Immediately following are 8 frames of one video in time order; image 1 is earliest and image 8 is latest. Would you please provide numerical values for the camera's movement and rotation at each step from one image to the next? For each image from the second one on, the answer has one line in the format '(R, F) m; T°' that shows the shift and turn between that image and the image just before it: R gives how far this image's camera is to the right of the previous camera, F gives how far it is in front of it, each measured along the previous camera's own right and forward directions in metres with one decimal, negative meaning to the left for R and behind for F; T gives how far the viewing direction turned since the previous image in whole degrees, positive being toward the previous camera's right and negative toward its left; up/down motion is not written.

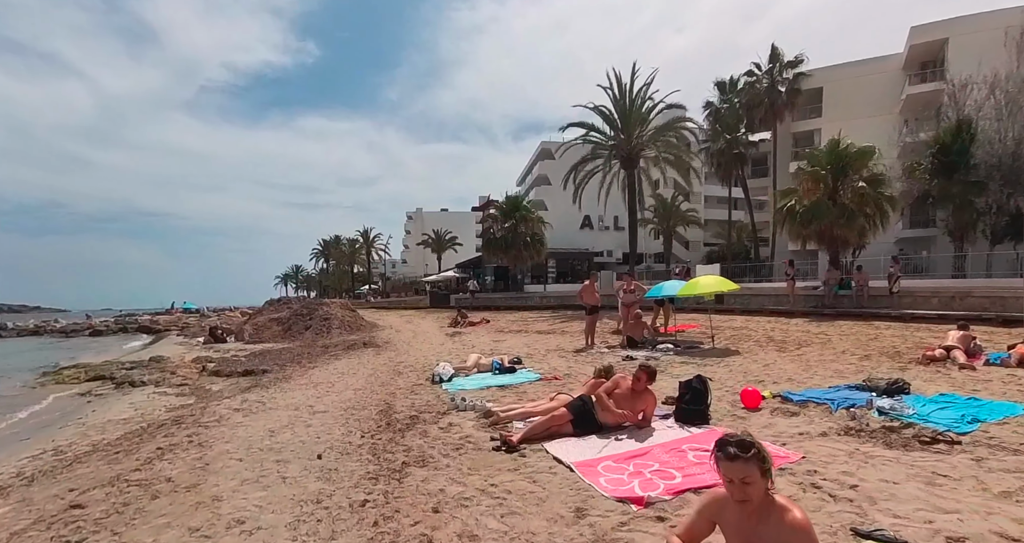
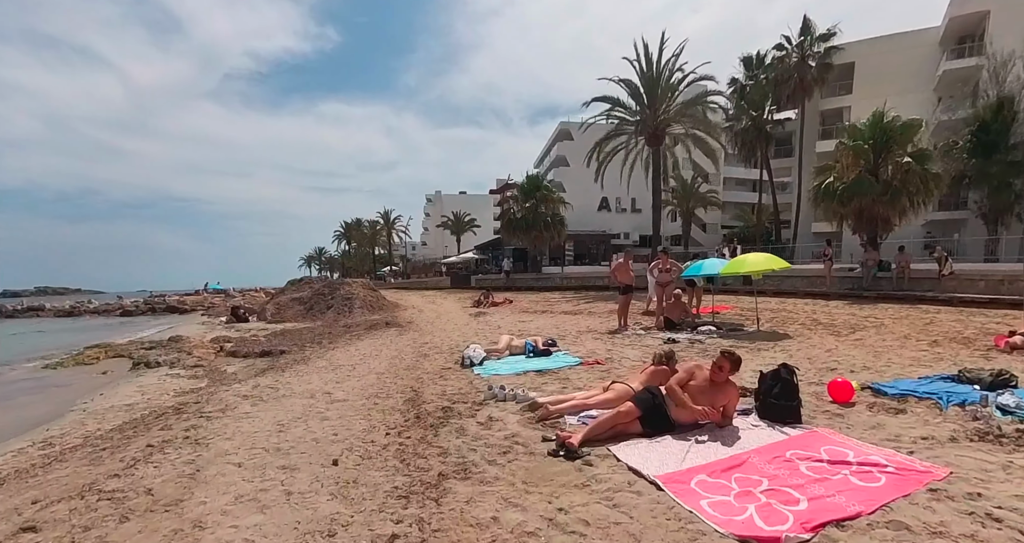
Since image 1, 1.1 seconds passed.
(-0.3, +0.8) m; -2°
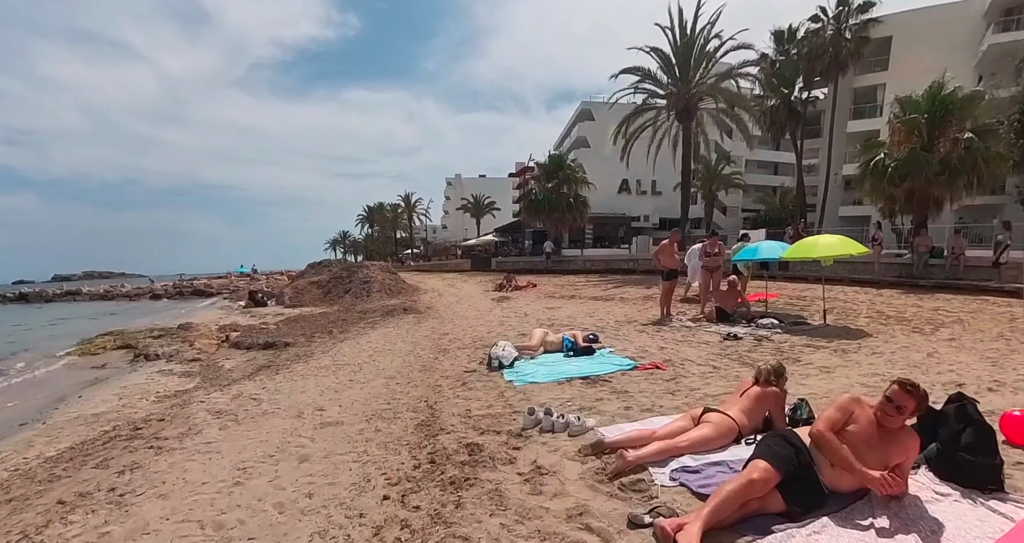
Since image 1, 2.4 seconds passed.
(-0.2, +1.3) m; -2°
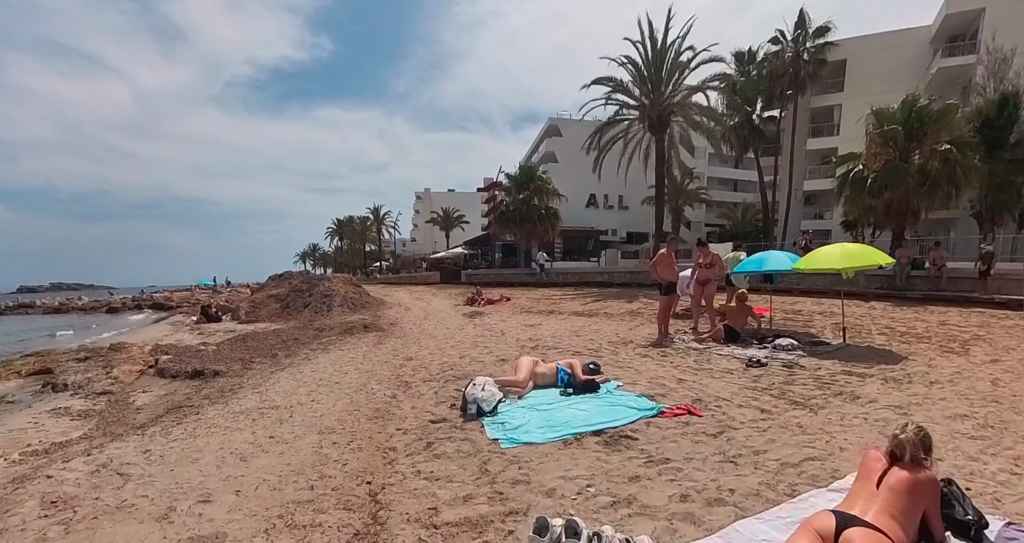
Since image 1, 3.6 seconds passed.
(-0.1, +1.5) m; +3°
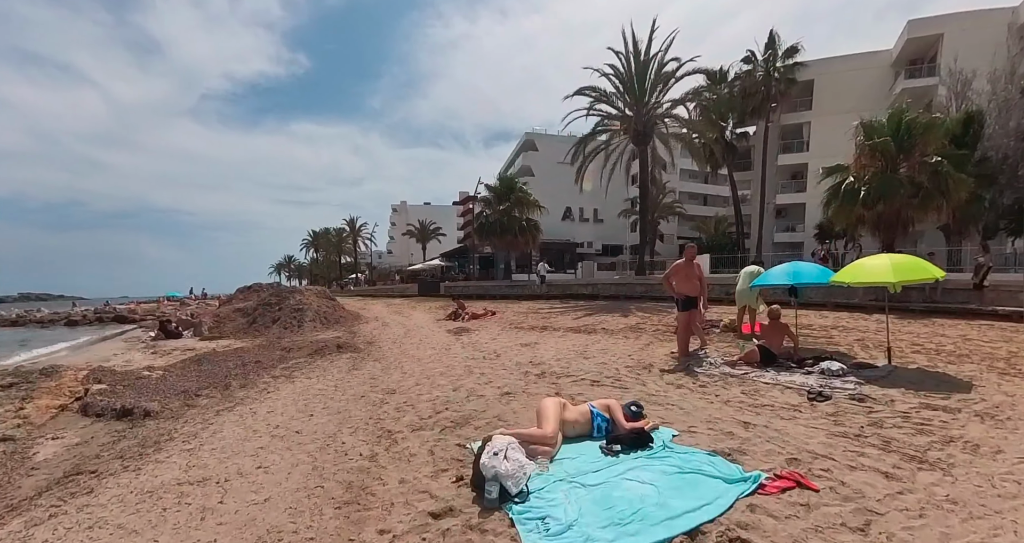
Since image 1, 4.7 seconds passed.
(-0.4, +1.3) m; +3°
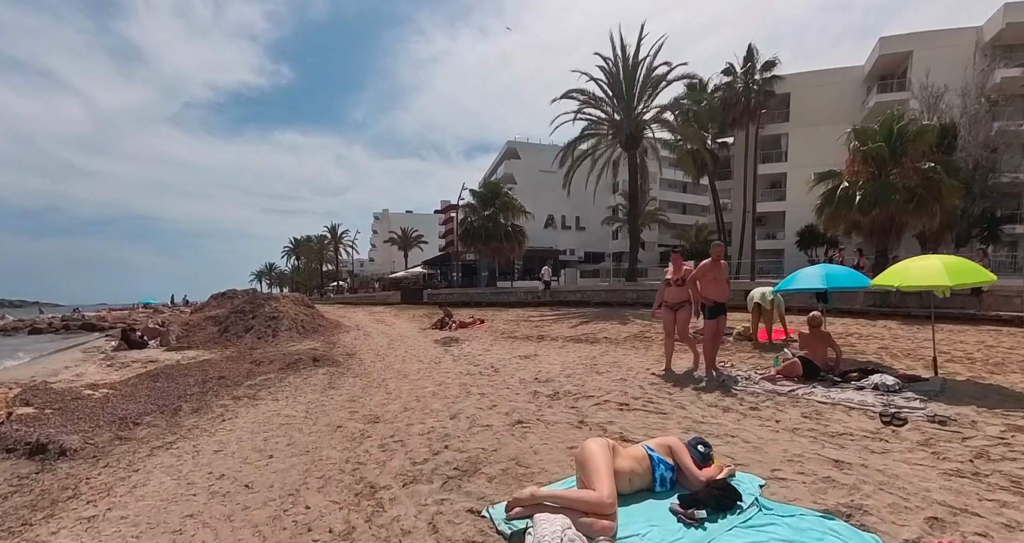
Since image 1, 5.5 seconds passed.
(-0.3, +1.1) m; +2°
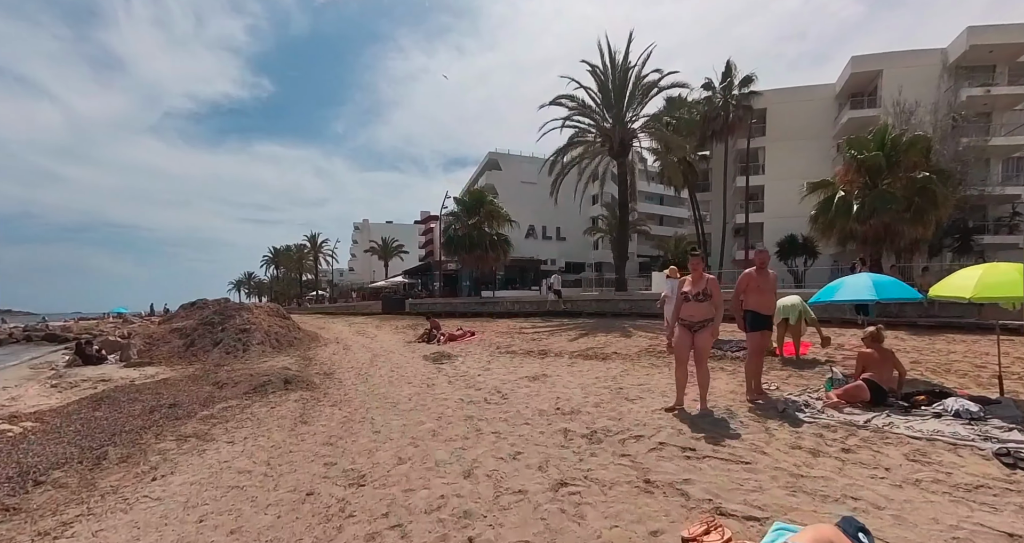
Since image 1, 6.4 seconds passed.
(-0.4, +1.3) m; +2°
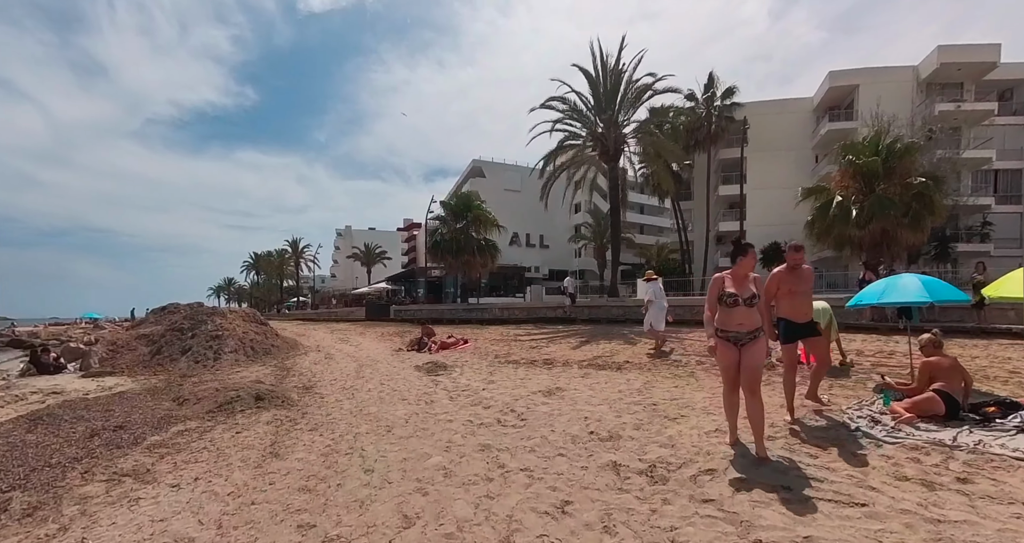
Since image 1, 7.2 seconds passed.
(-0.4, +1.1) m; +2°
